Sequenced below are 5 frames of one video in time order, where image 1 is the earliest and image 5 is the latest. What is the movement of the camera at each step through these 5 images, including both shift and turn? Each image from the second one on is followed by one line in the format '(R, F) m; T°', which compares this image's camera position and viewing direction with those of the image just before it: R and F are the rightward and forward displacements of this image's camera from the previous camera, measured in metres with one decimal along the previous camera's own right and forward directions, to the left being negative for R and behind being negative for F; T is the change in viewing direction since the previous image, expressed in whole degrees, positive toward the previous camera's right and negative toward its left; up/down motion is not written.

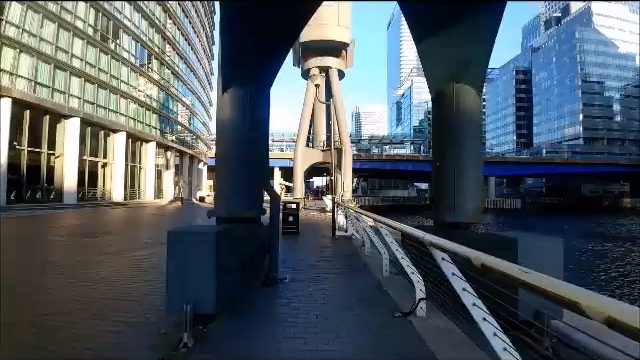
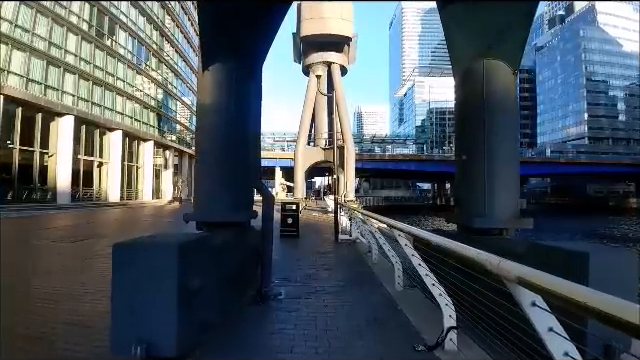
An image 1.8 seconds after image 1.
(0.0, +1.0) m; 0°
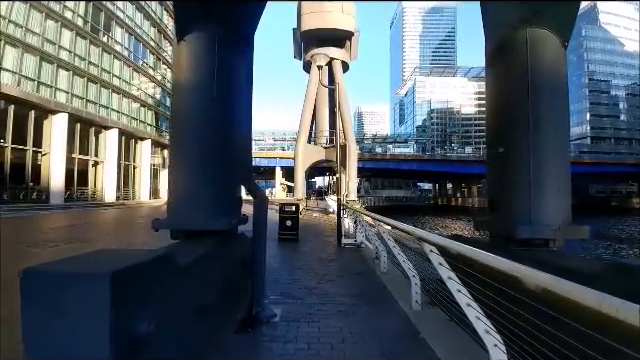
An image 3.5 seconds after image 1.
(0.0, +0.9) m; 0°
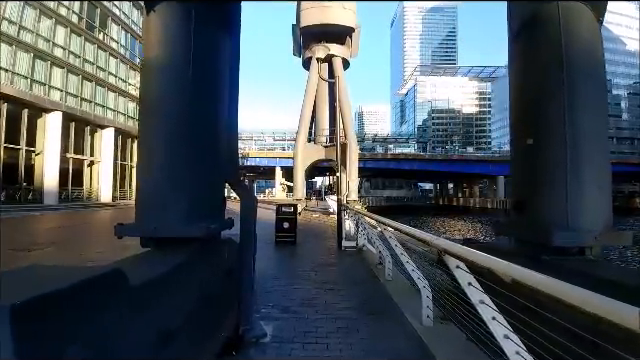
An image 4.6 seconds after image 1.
(0.0, +0.6) m; 0°
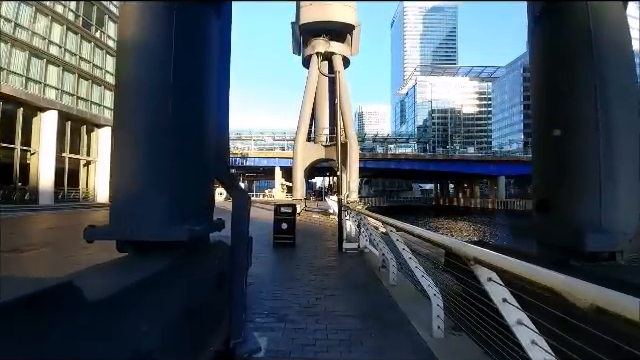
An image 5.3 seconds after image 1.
(0.0, +0.4) m; 0°
